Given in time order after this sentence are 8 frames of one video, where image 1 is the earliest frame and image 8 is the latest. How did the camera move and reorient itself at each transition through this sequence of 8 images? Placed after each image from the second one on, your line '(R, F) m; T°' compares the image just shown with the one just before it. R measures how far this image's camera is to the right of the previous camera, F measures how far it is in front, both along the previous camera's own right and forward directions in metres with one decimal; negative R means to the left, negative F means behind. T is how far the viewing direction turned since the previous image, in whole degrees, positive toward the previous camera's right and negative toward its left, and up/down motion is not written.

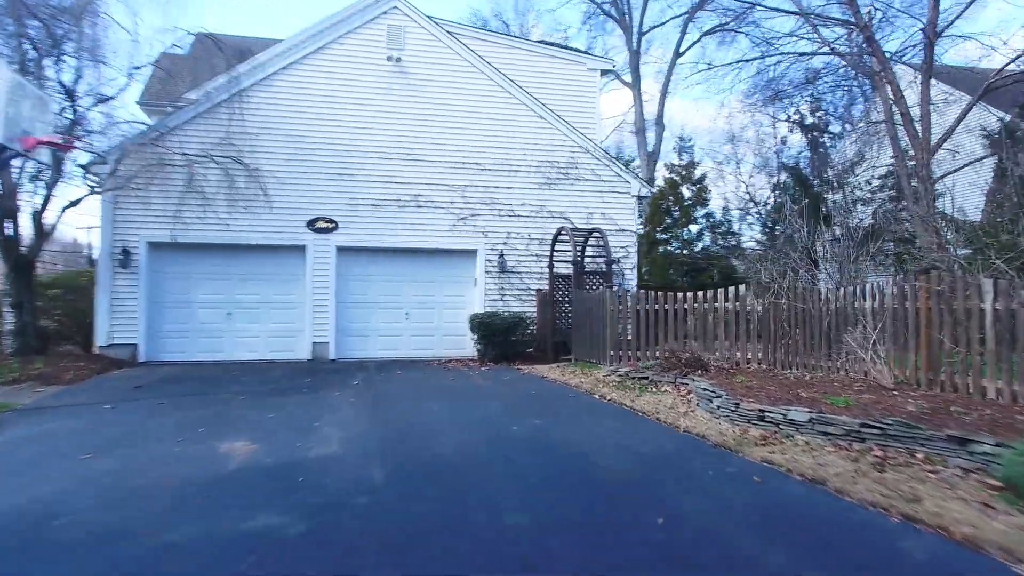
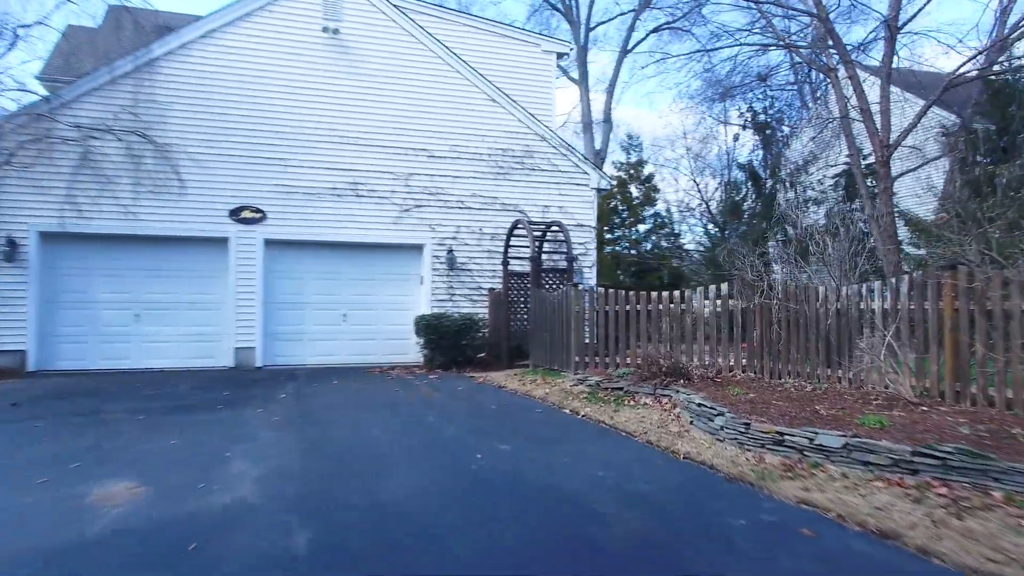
(-0.2, +1.5) m; +5°
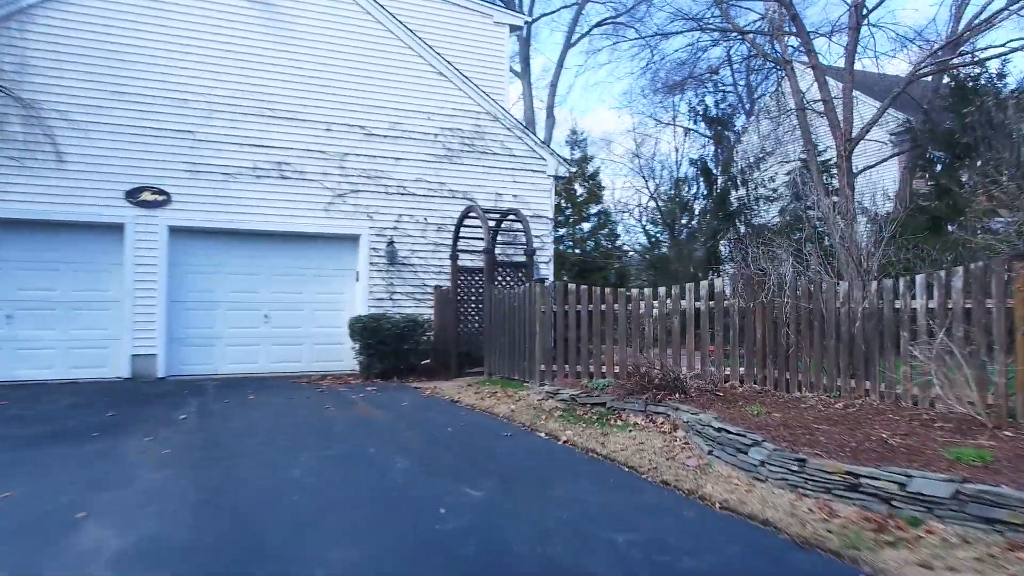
(-0.3, +1.7) m; +5°
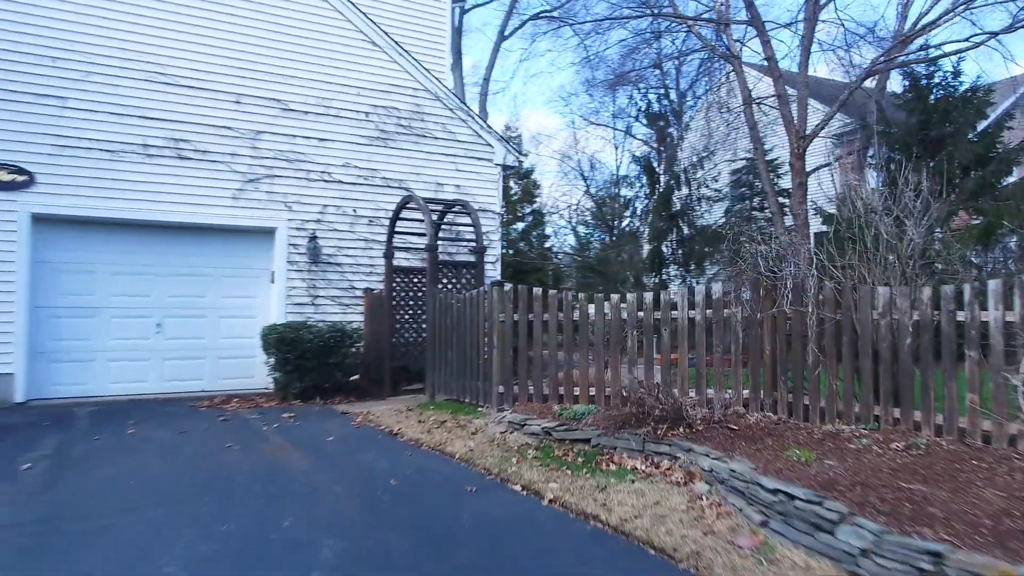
(-0.3, +1.7) m; +6°
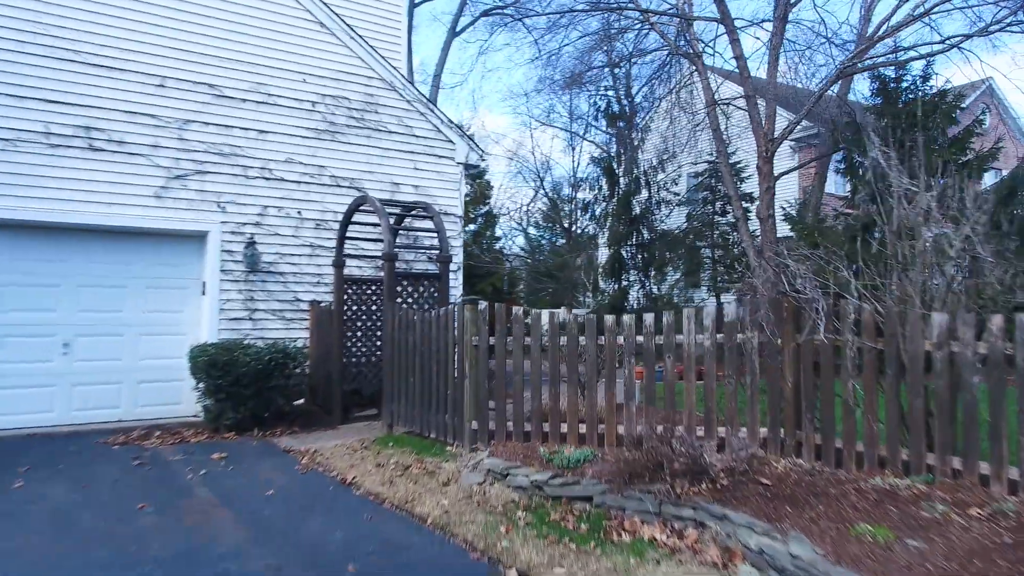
(-0.3, +1.2) m; +4°
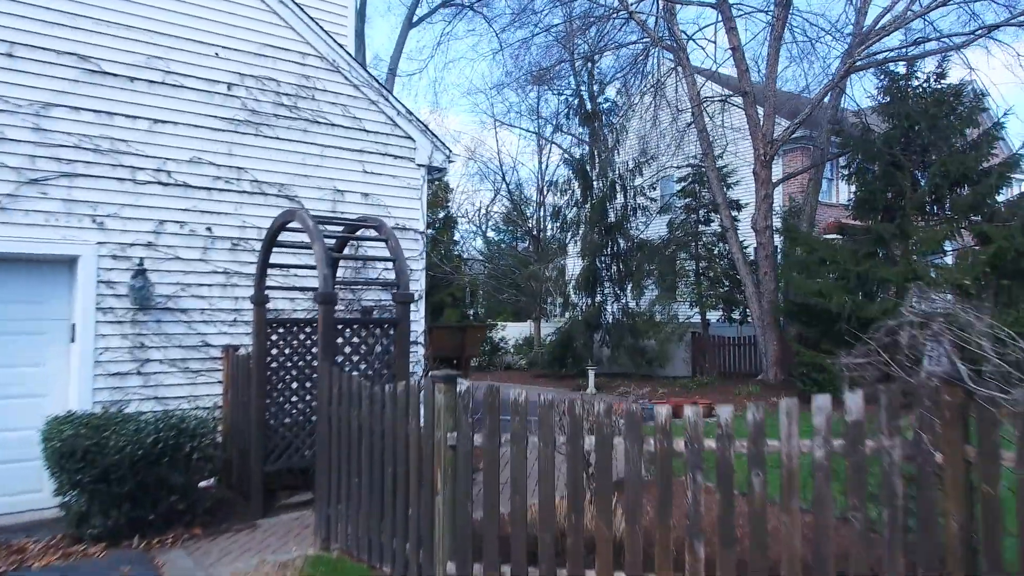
(-0.3, +2.4) m; +3°
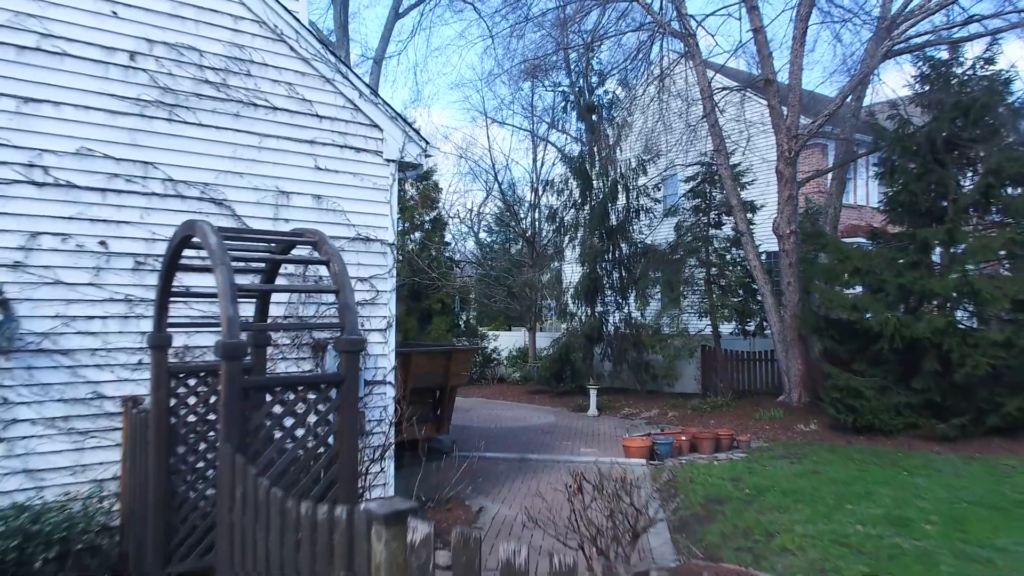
(0.0, +1.9) m; +1°
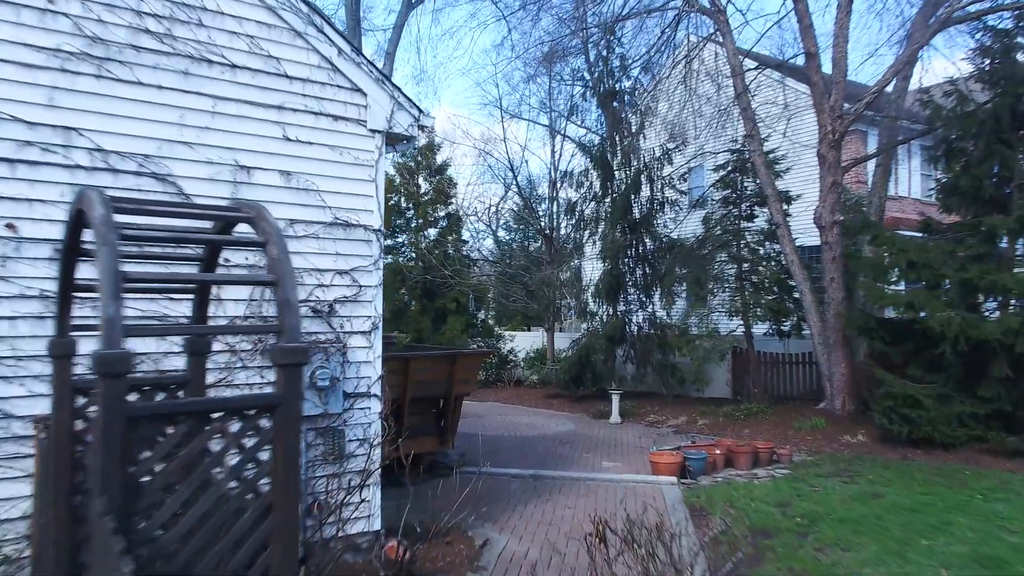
(+0.1, +1.3) m; -2°
